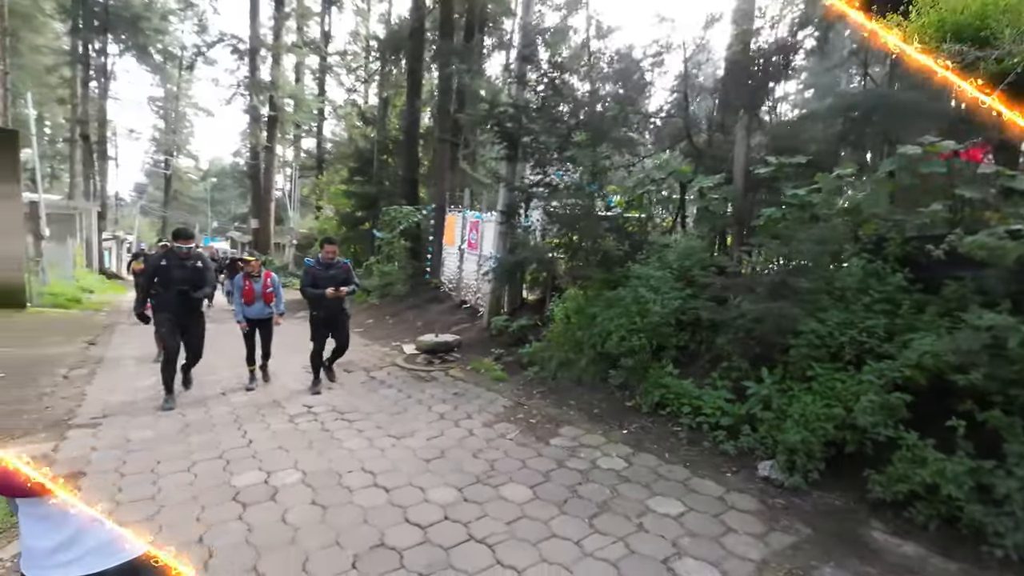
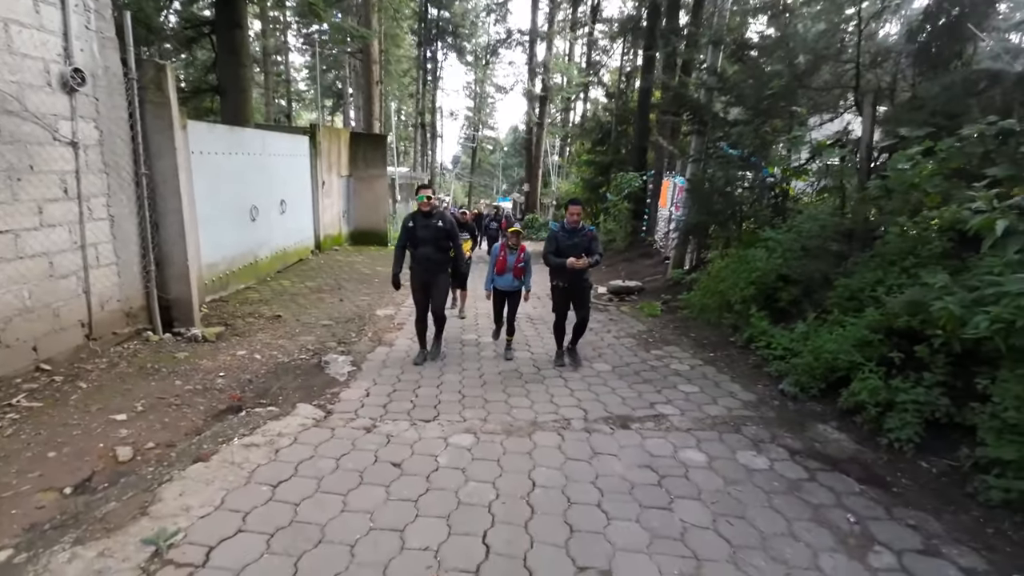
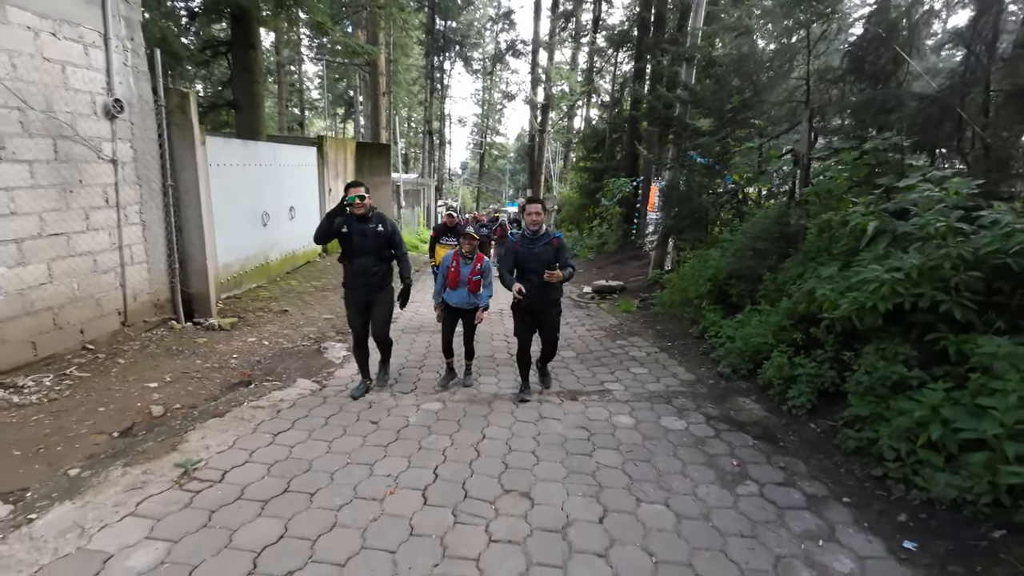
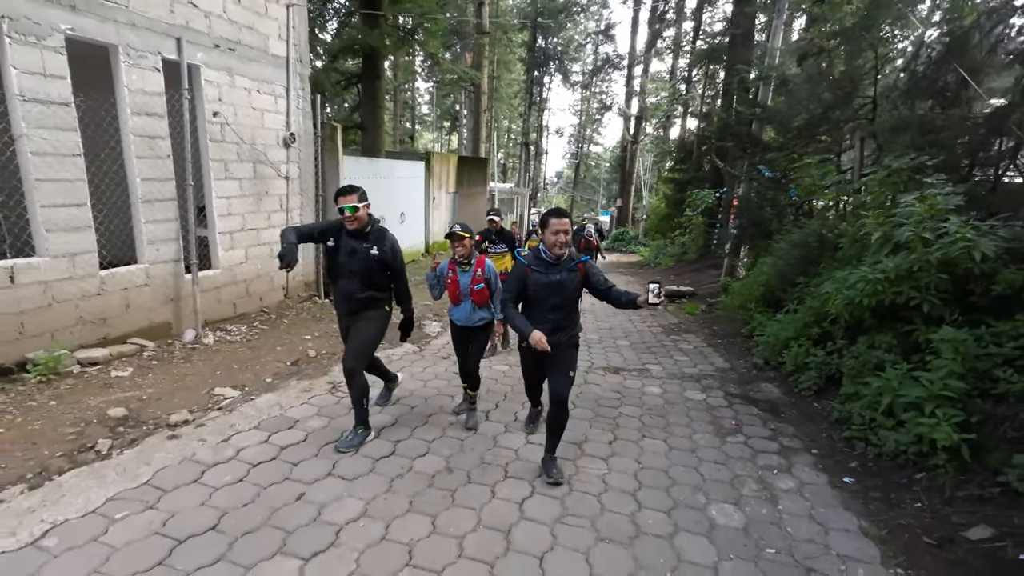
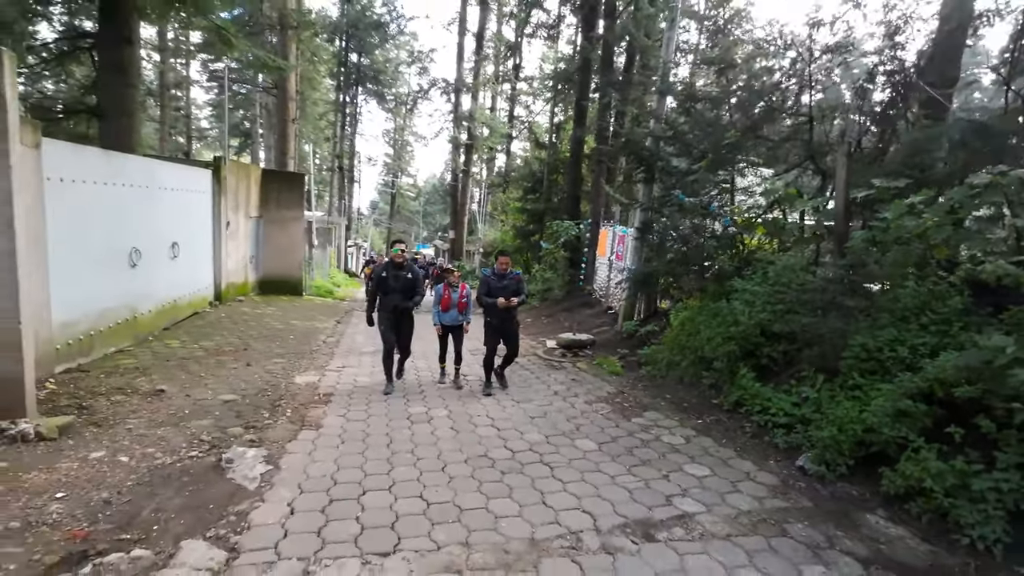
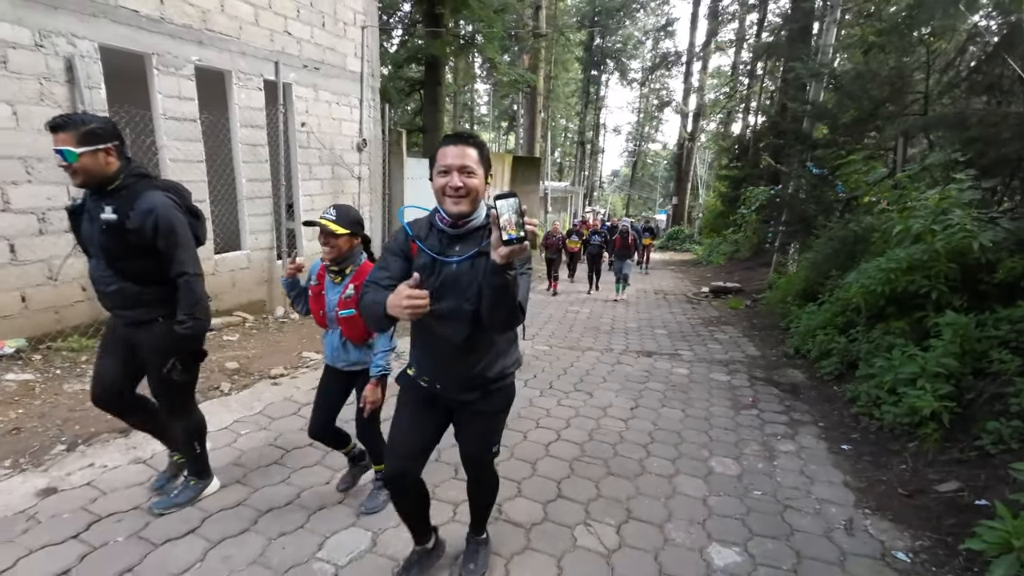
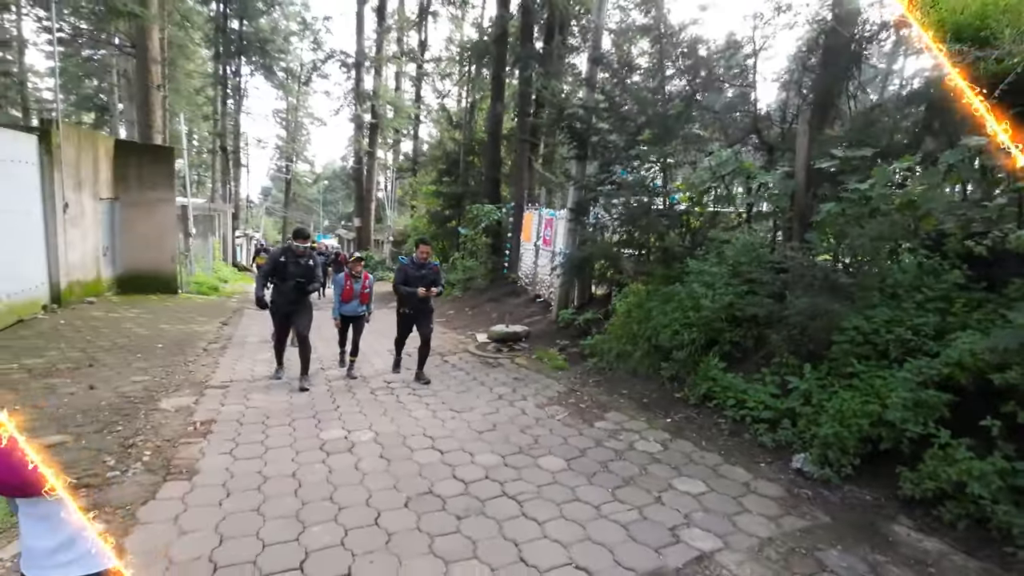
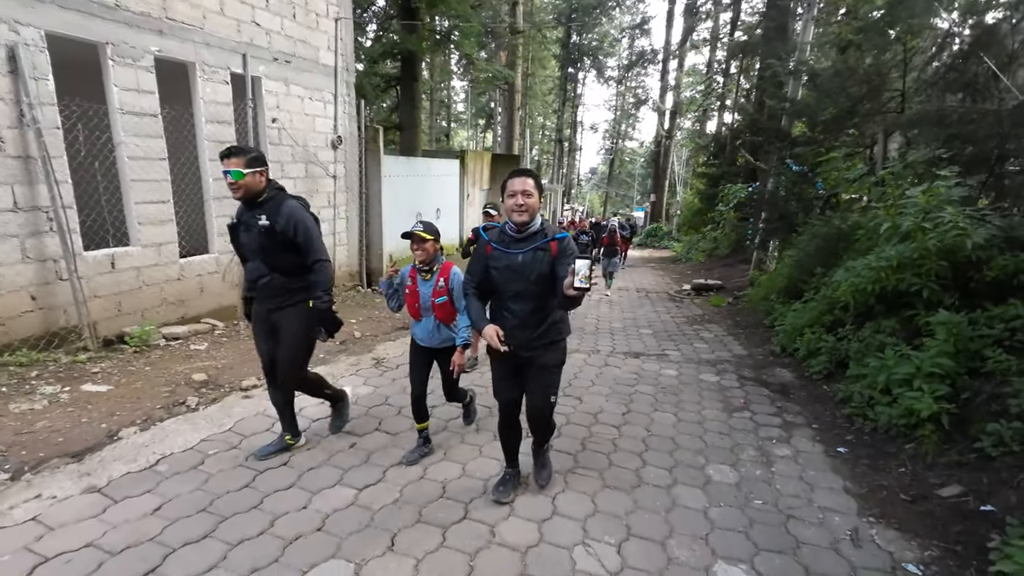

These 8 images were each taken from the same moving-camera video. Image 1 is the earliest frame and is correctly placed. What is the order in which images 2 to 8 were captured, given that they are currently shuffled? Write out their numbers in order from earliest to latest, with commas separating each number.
7, 5, 2, 3, 4, 8, 6
